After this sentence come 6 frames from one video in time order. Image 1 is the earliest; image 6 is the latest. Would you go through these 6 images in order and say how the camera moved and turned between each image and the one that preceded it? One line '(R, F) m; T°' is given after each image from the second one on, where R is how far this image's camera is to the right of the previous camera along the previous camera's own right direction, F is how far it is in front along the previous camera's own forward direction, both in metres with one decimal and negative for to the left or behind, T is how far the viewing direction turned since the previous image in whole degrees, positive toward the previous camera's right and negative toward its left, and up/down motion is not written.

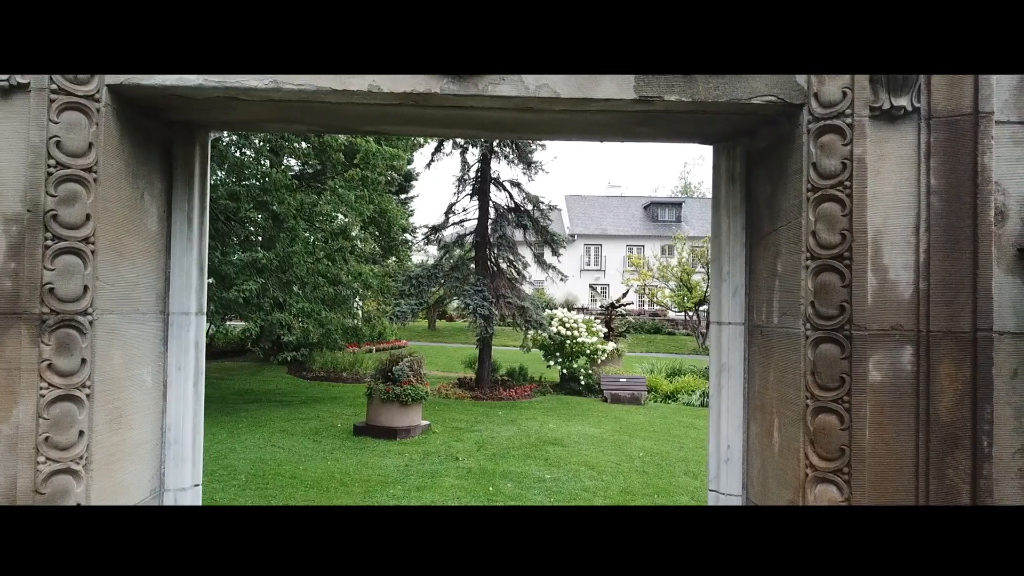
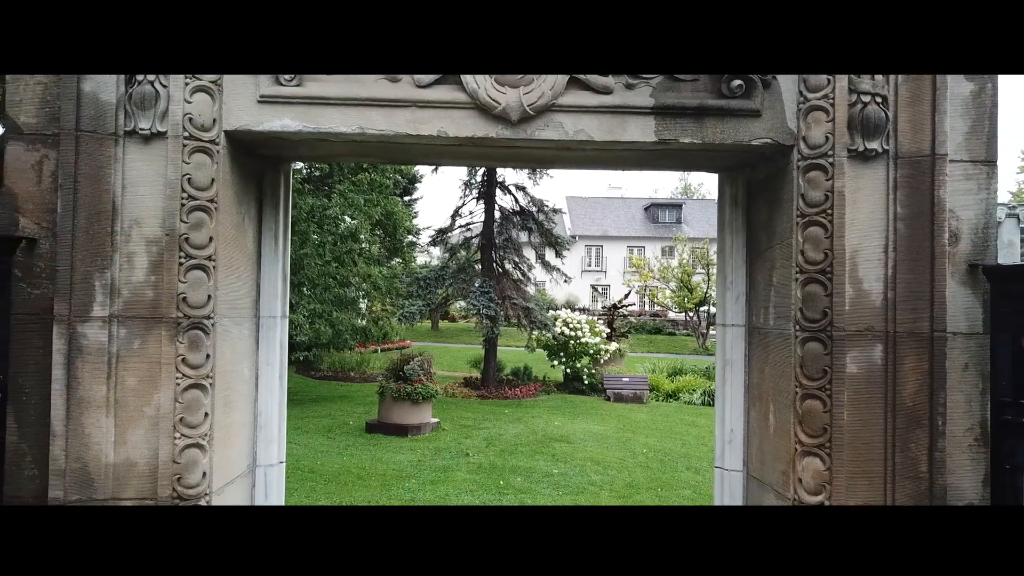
(-0.1, -0.4) m; 0°
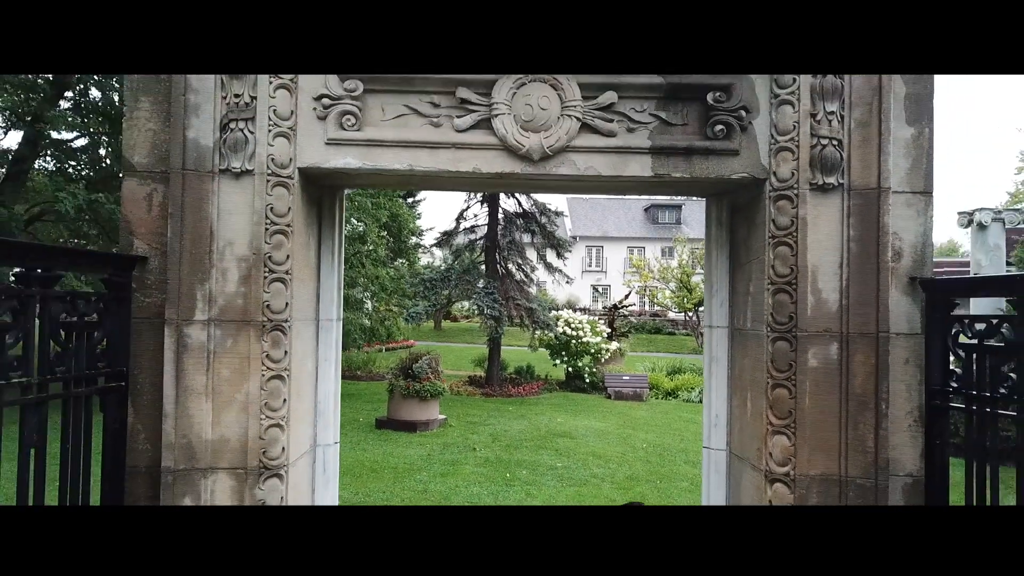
(-0.1, -0.5) m; 0°
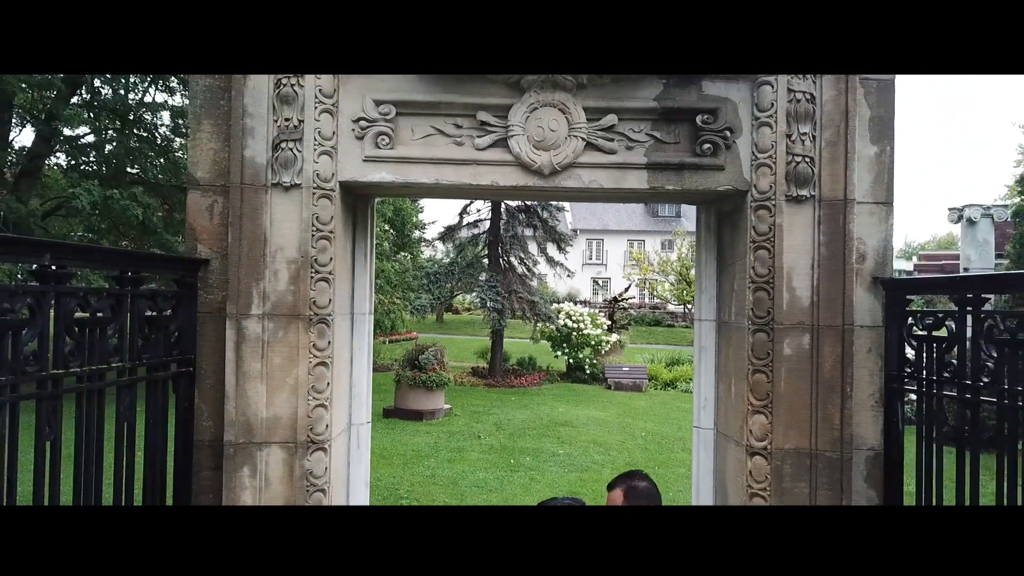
(-0.1, -0.4) m; 0°
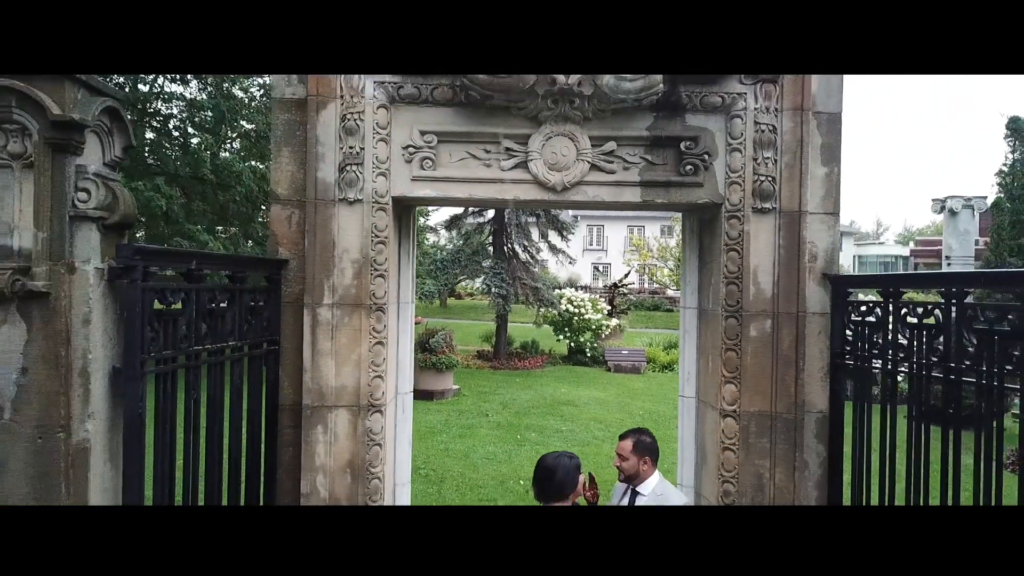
(-0.1, -0.8) m; 0°
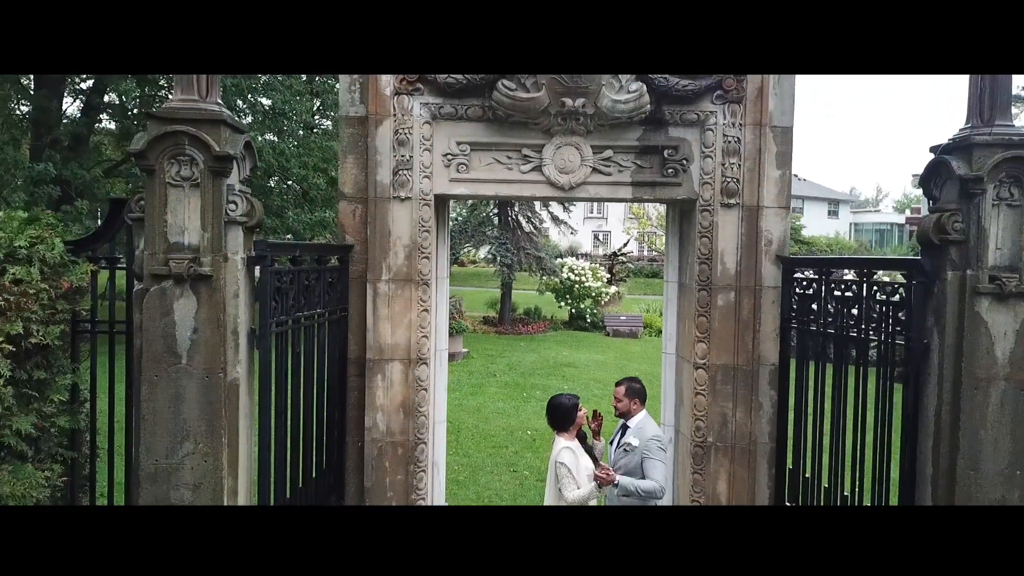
(-0.1, -1.1) m; 0°
